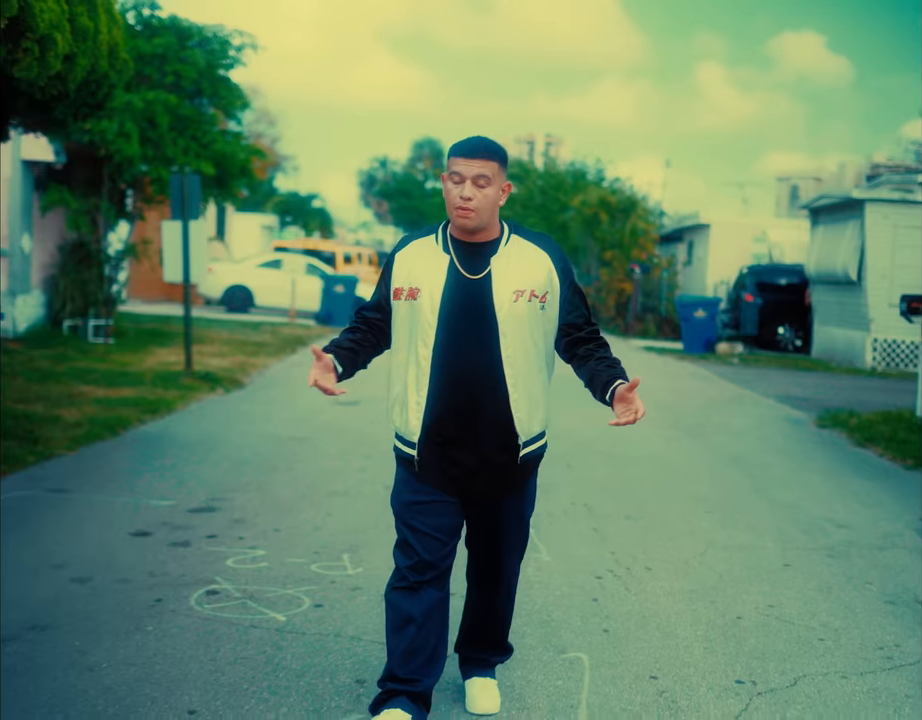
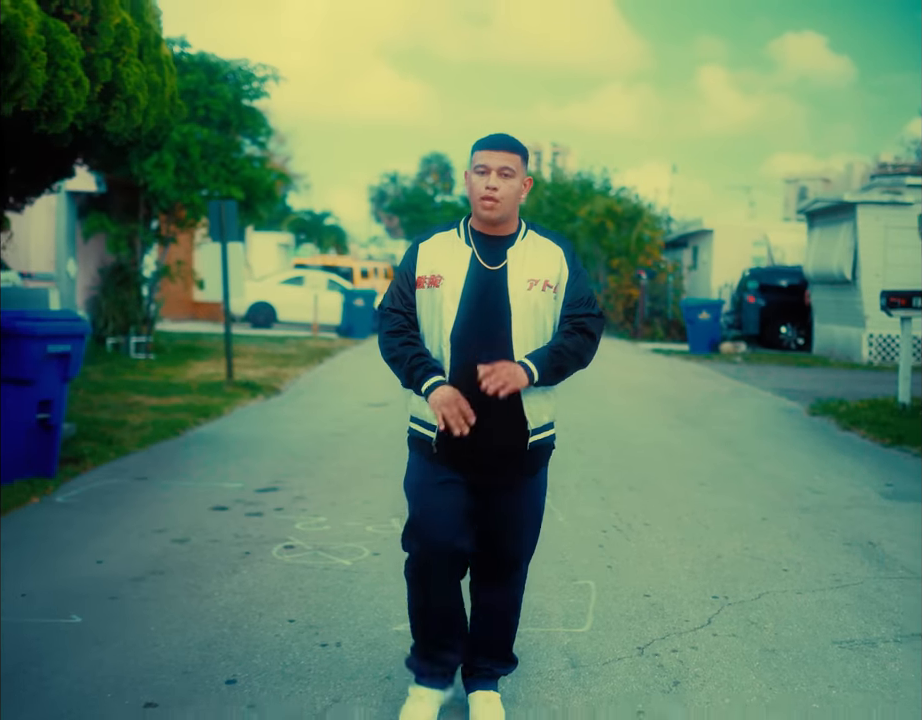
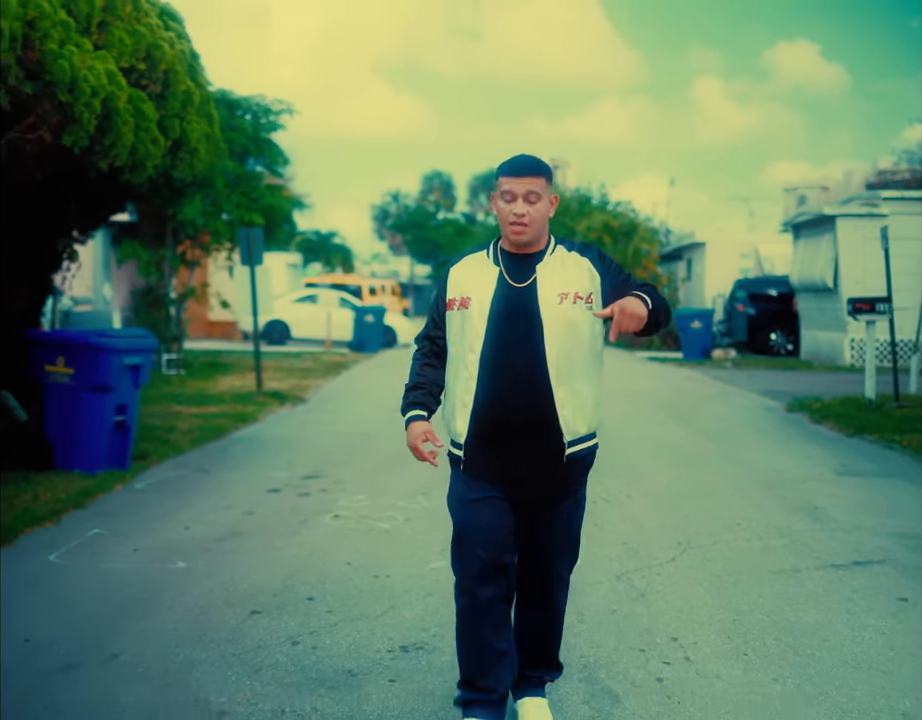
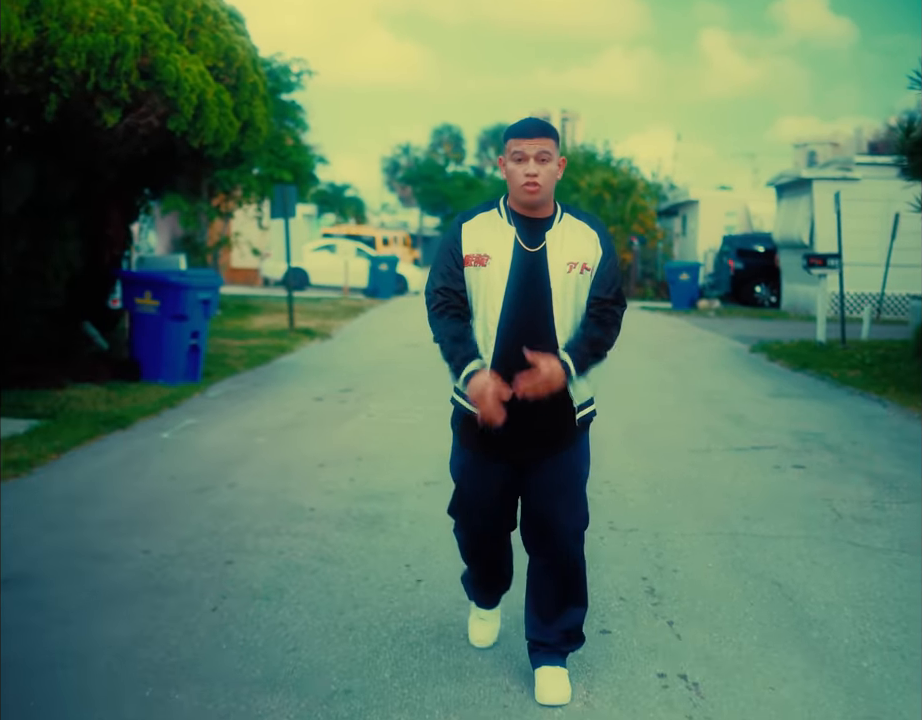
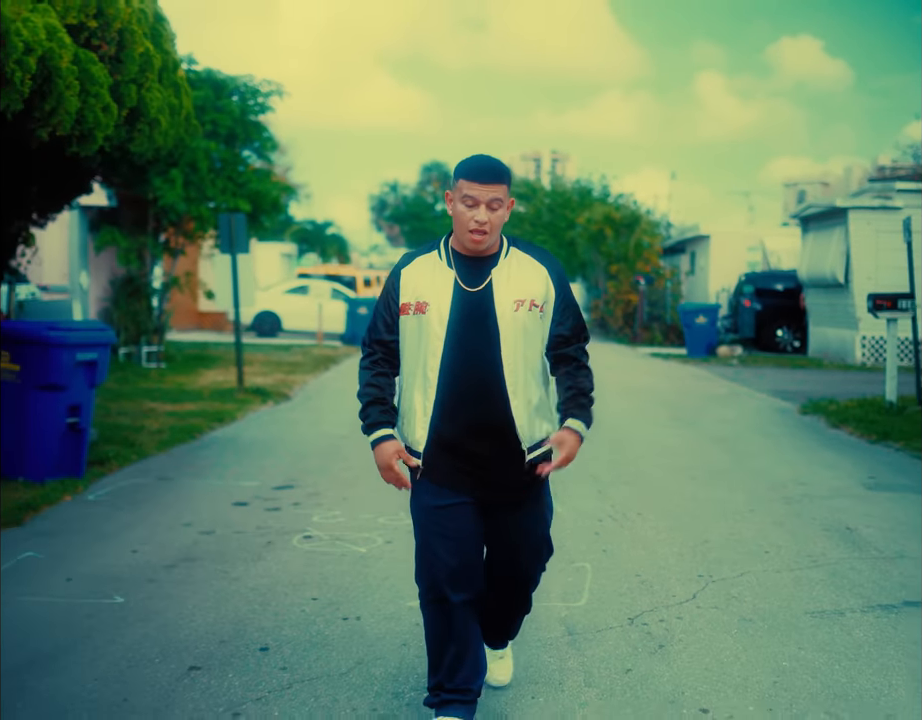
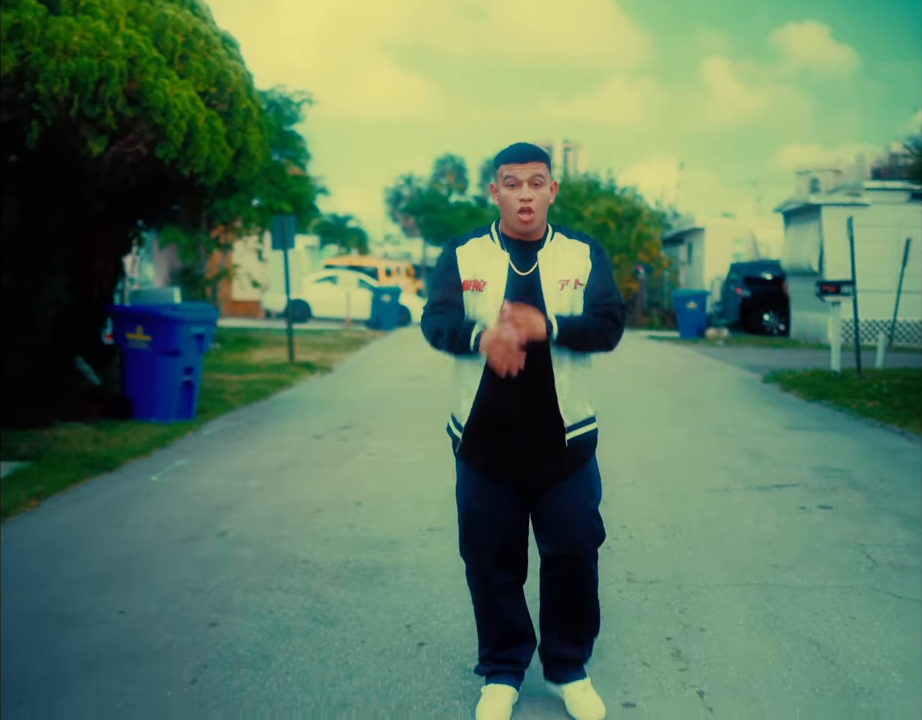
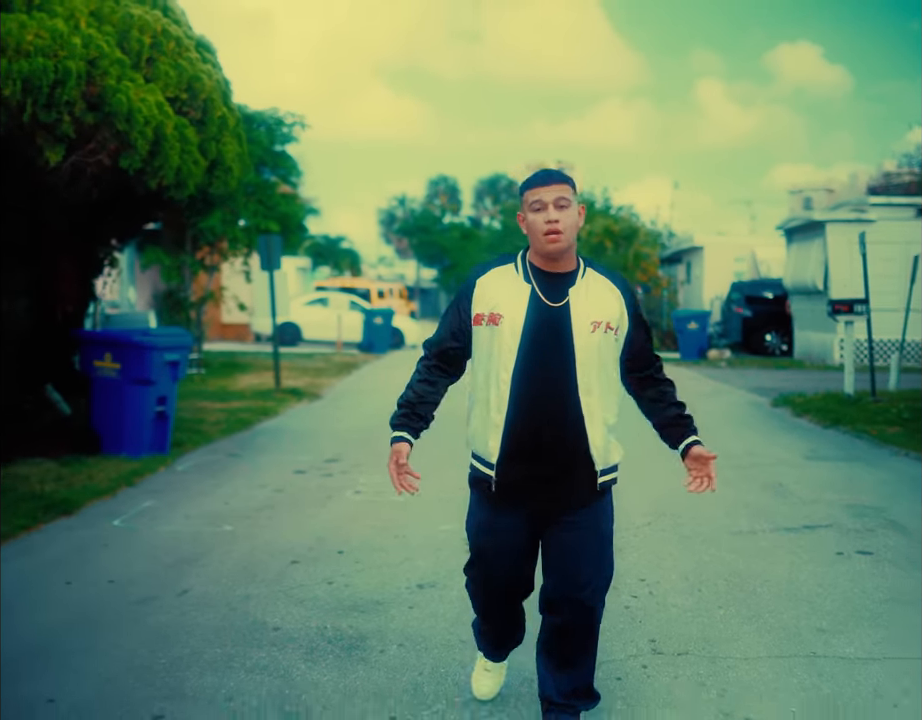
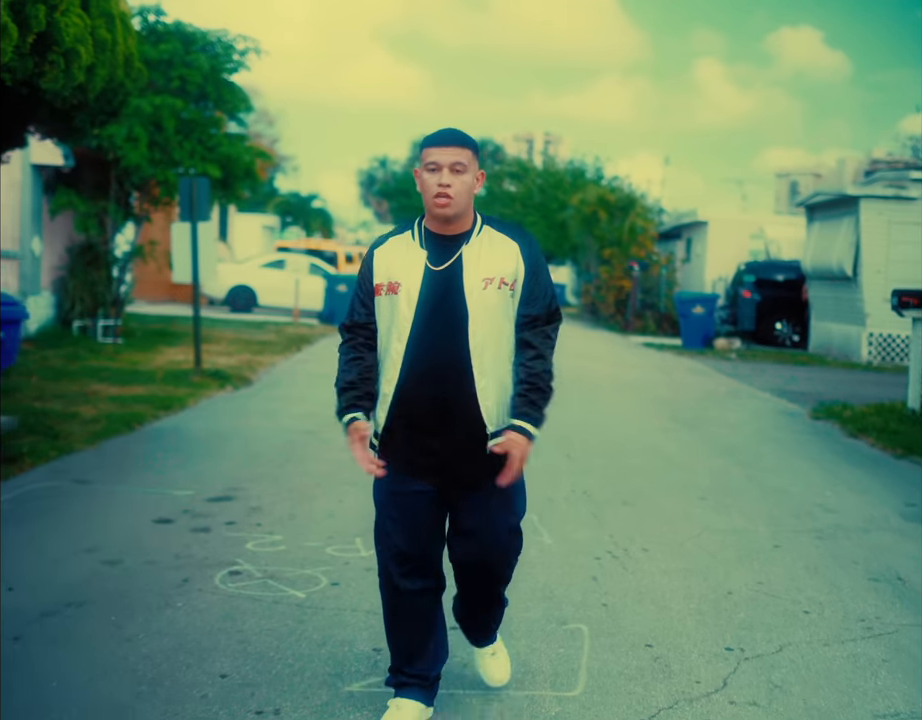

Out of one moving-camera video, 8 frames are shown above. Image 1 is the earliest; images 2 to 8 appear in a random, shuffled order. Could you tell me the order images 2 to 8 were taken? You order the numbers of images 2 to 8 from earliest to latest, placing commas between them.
8, 2, 5, 3, 7, 6, 4
